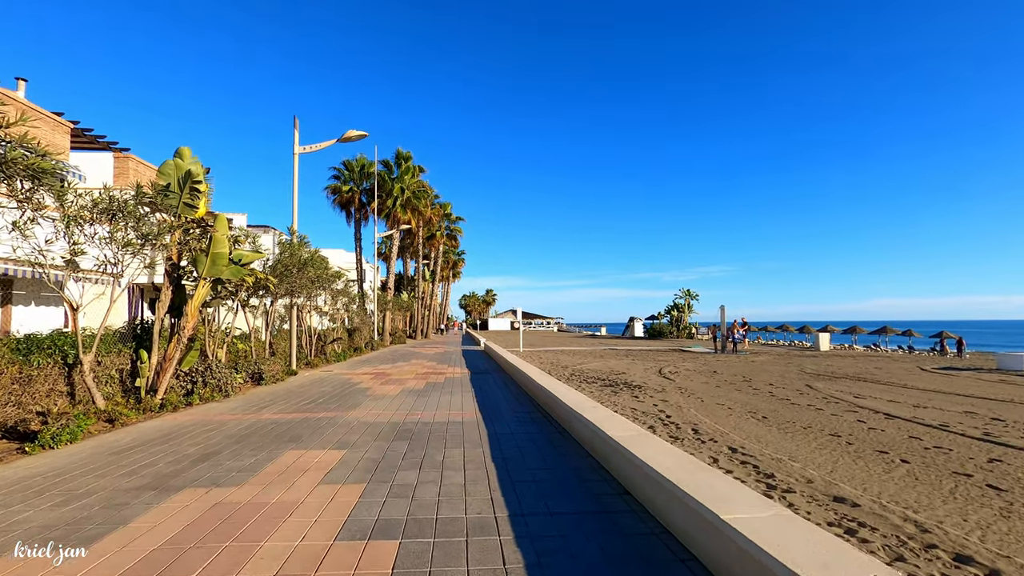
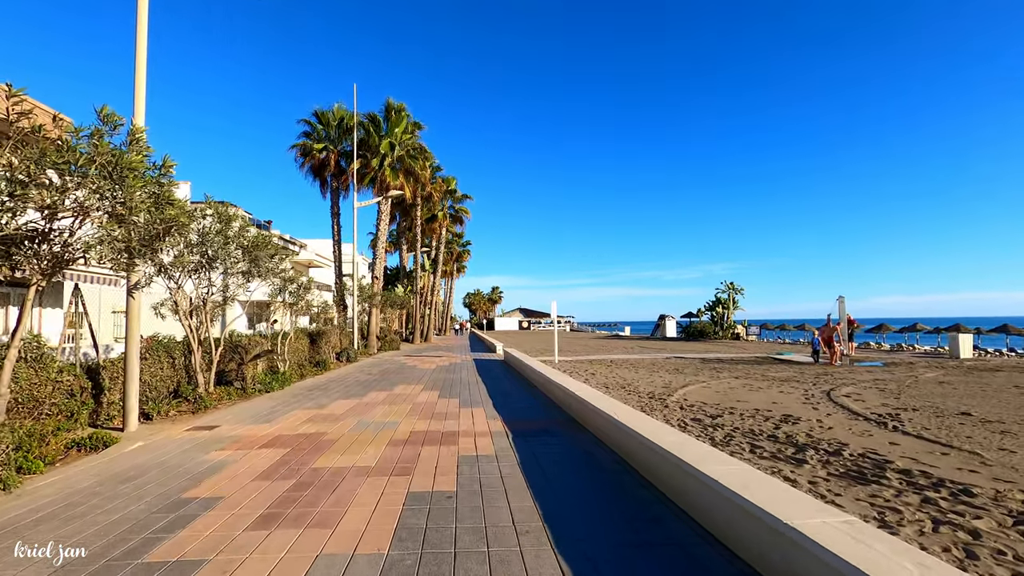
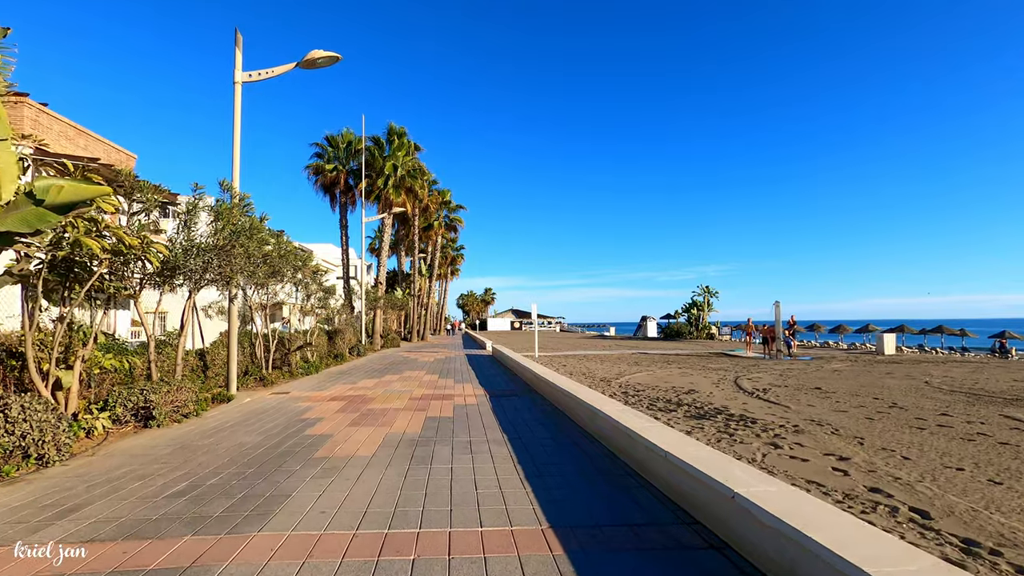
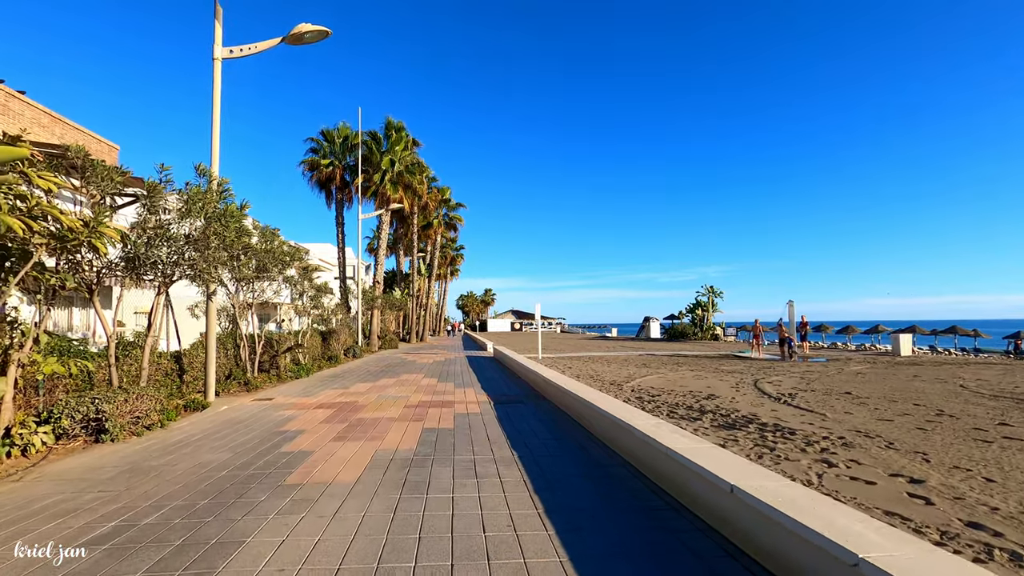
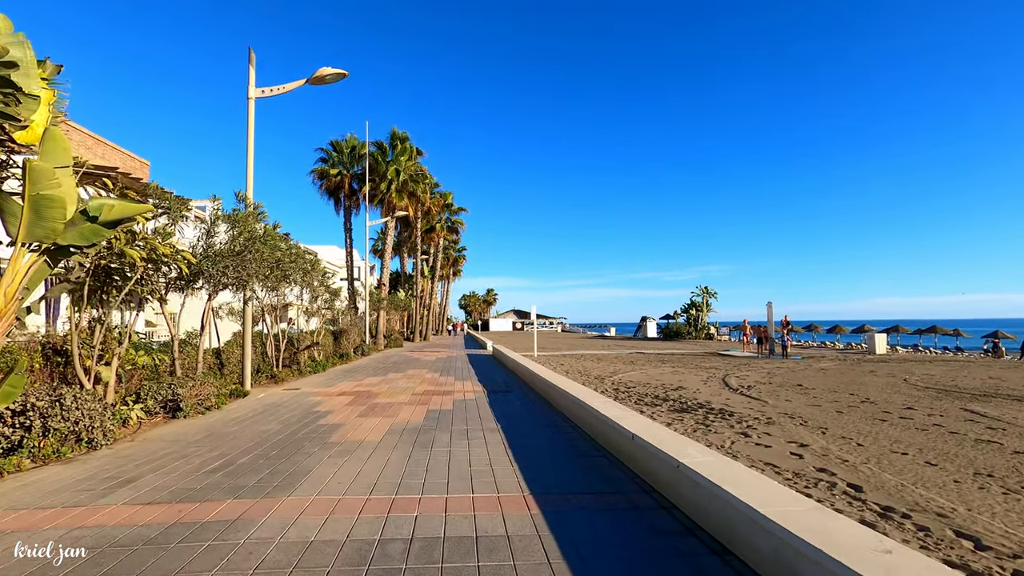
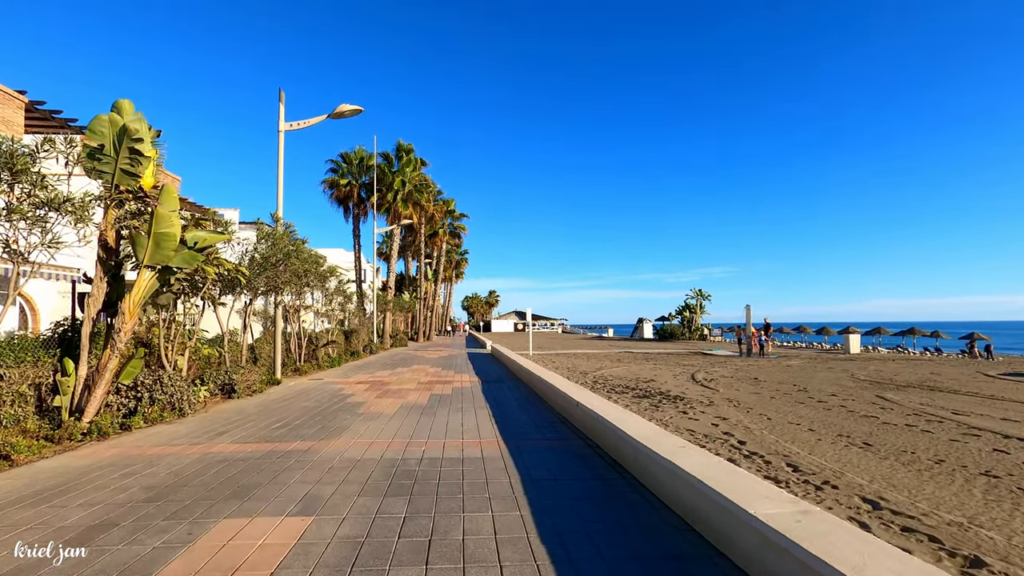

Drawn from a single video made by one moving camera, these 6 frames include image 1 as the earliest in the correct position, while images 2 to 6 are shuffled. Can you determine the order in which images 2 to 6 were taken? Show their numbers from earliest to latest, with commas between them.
6, 5, 3, 4, 2
